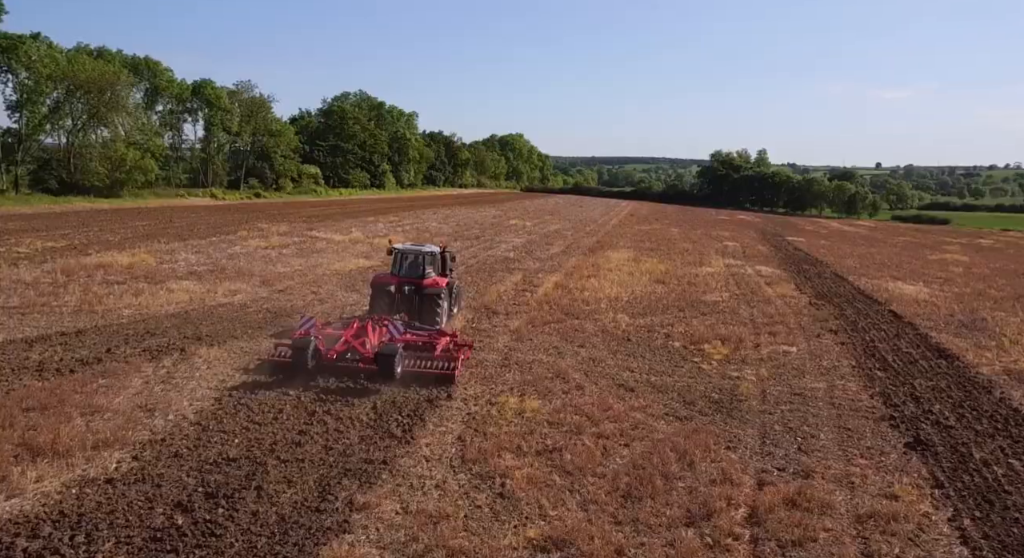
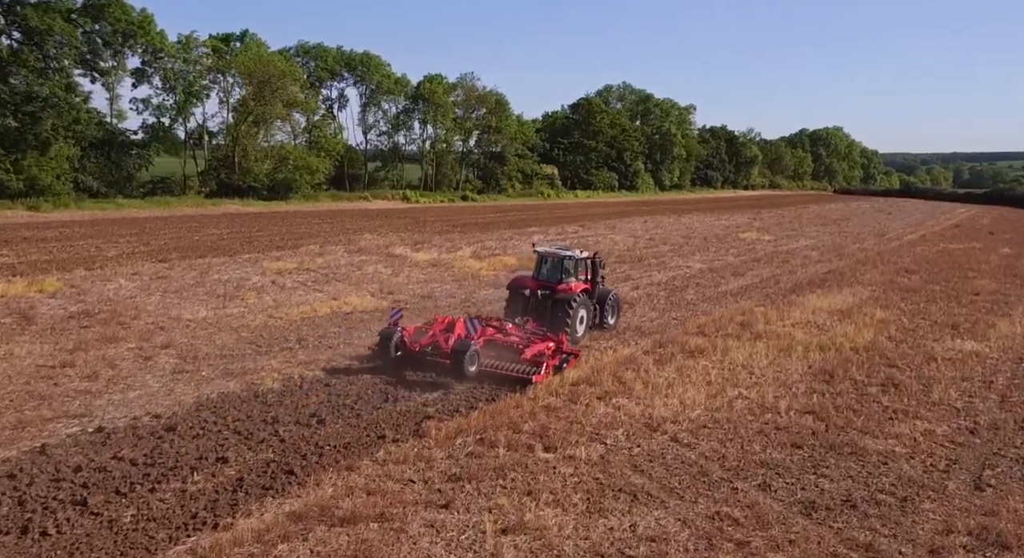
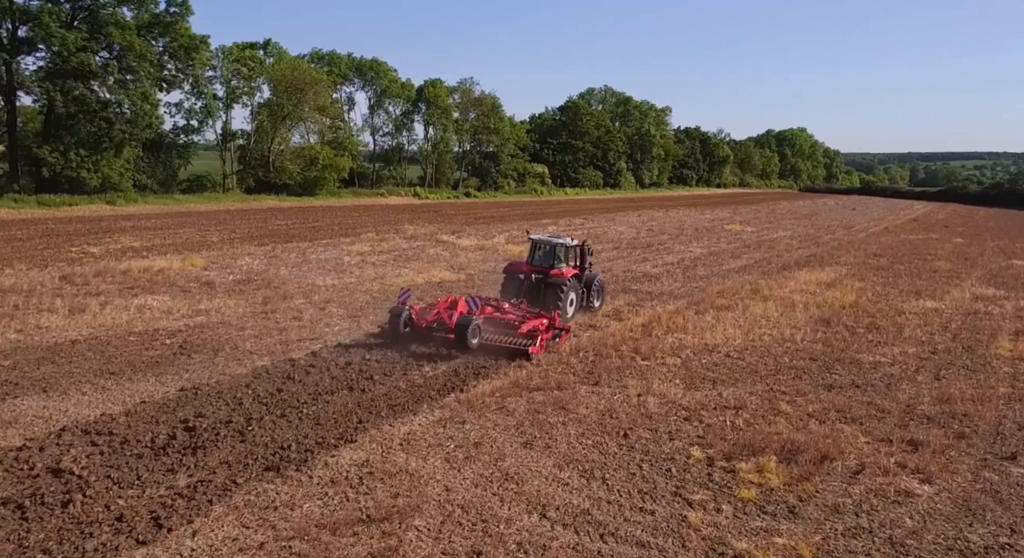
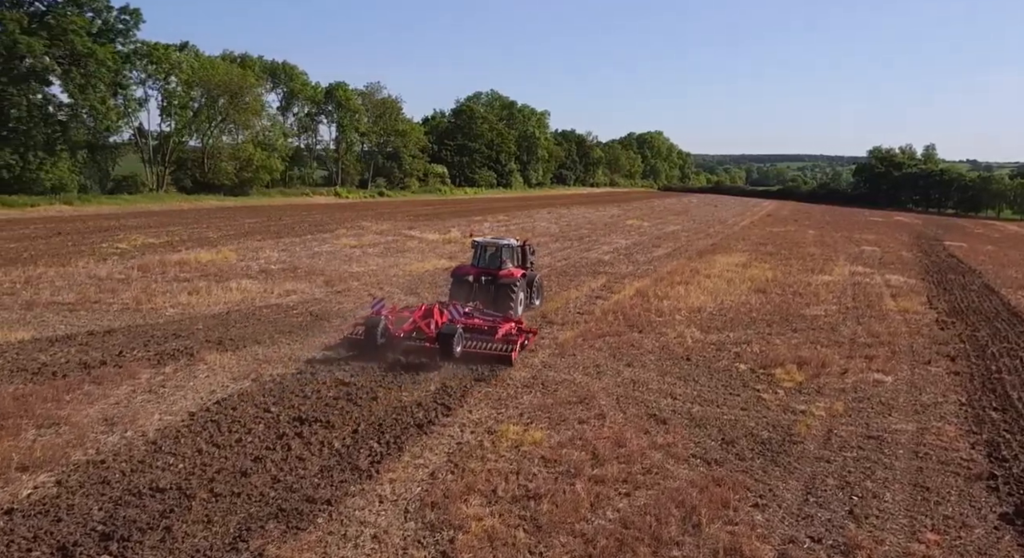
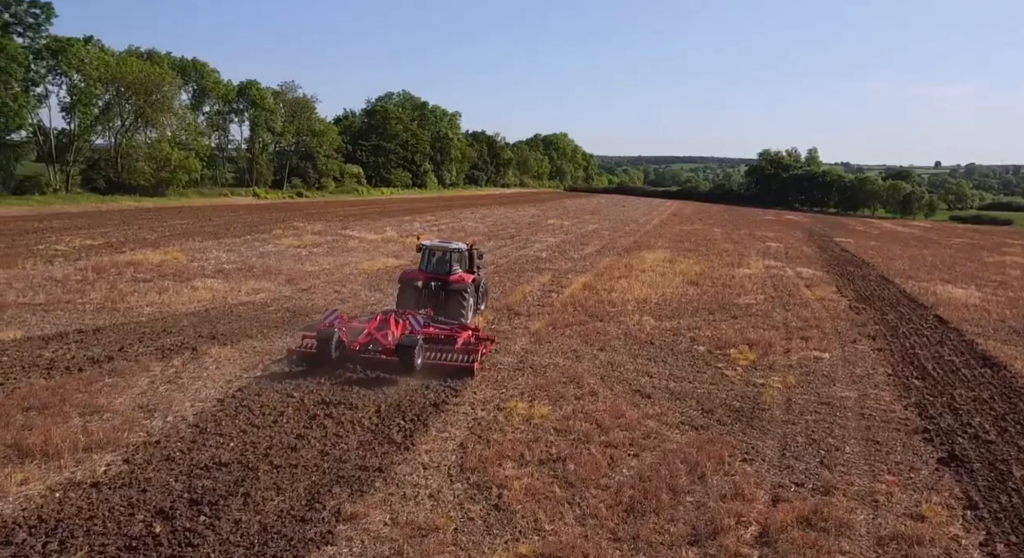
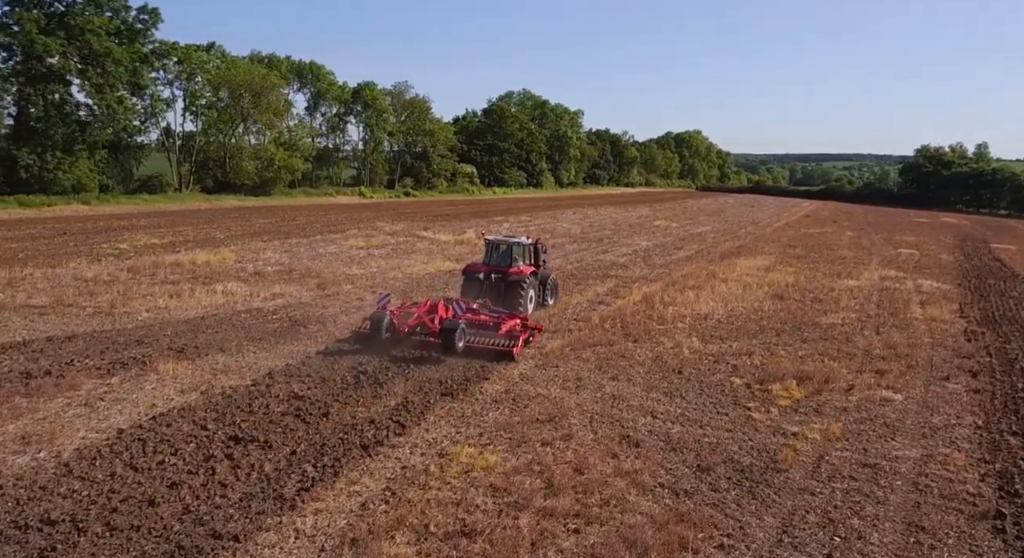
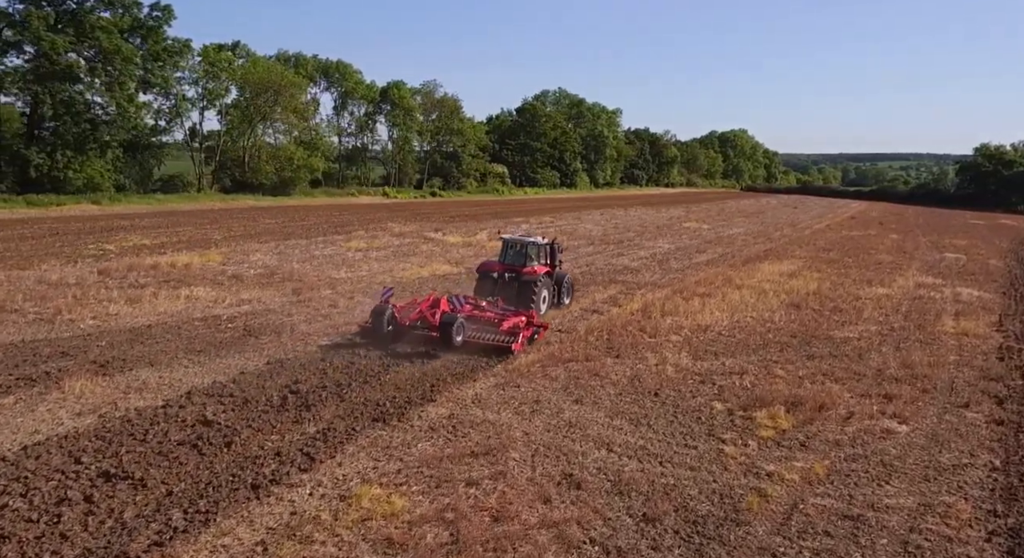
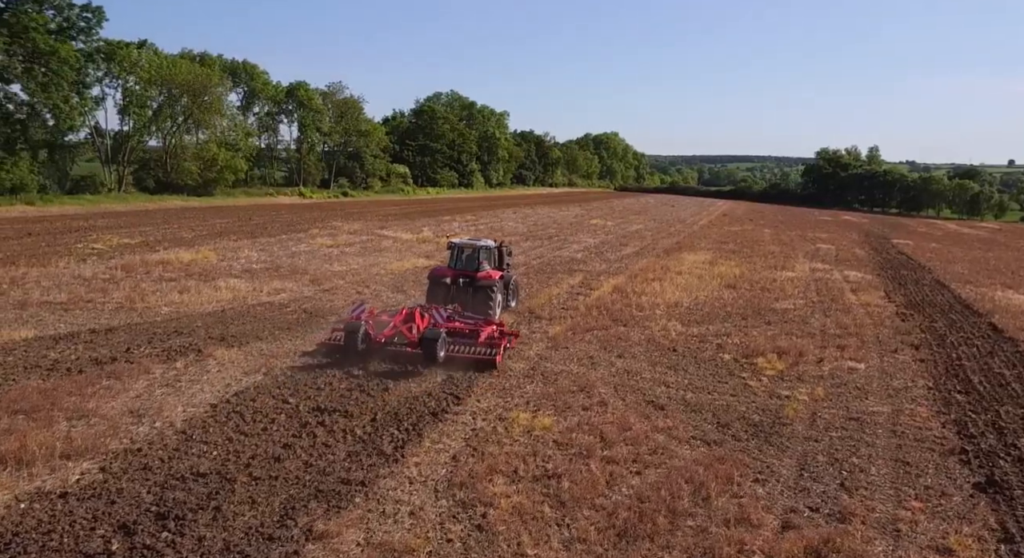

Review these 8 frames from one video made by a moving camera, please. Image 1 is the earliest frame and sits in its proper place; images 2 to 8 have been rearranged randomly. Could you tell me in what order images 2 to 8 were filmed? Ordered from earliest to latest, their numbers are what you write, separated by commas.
5, 8, 4, 6, 7, 3, 2
